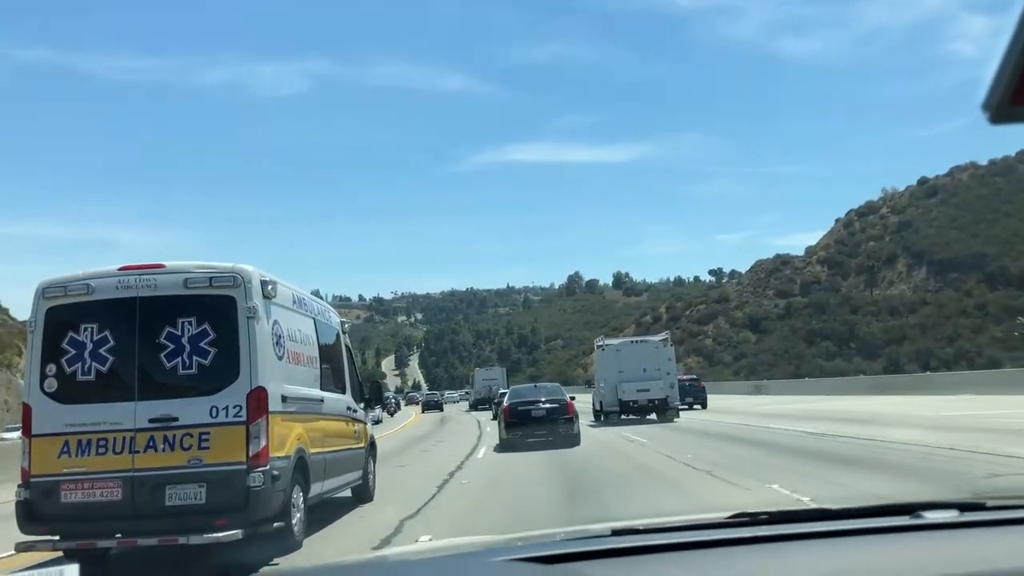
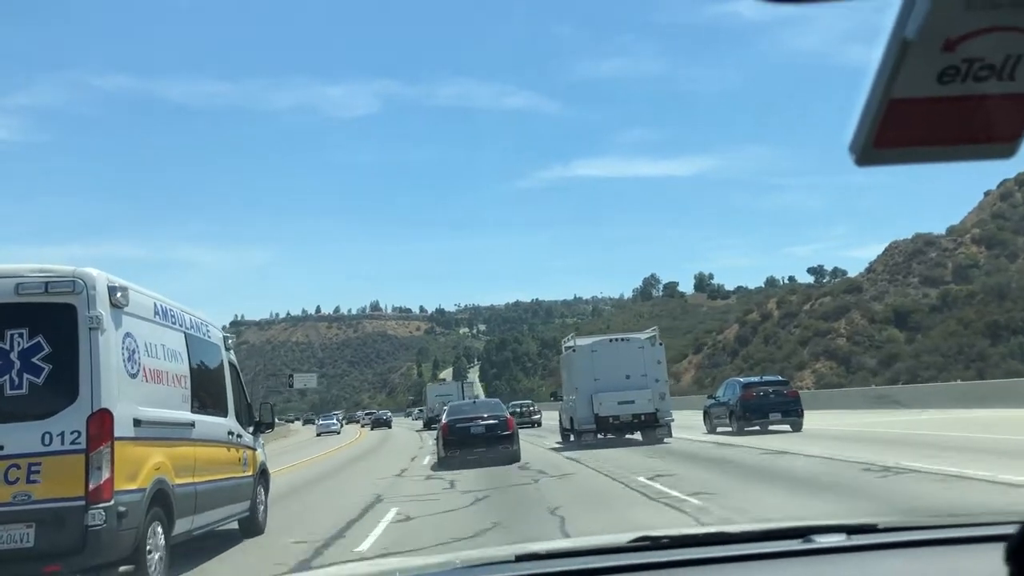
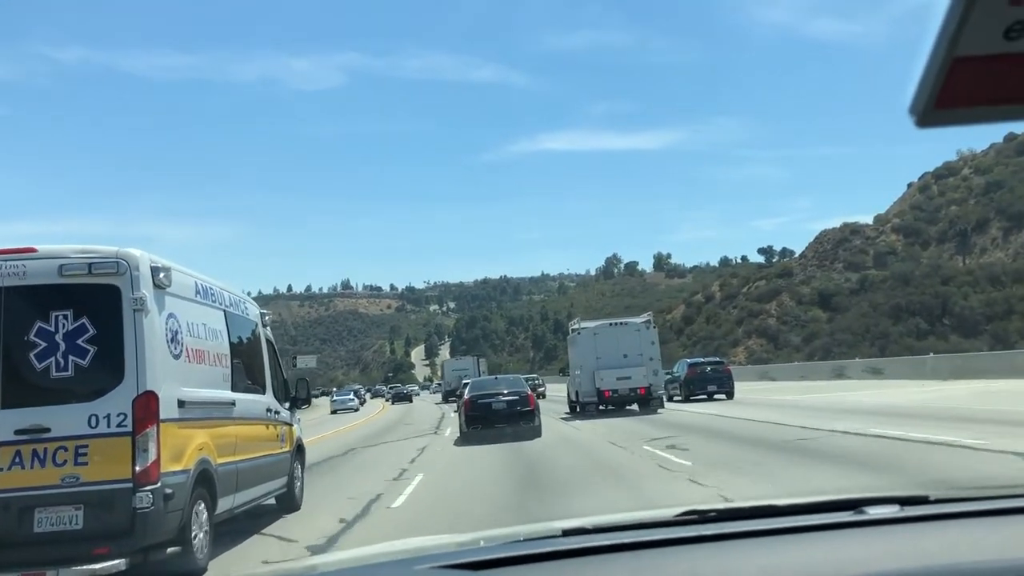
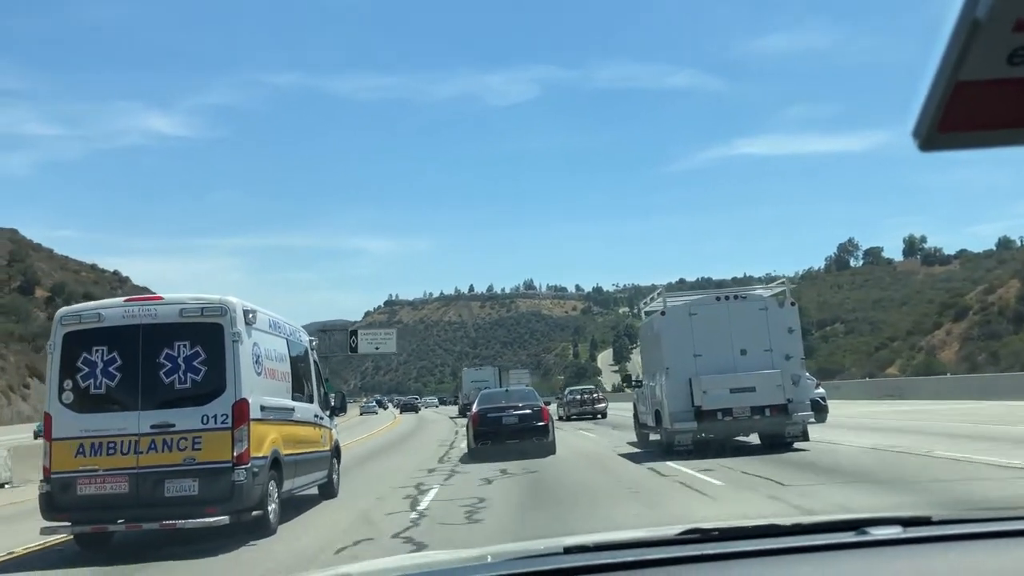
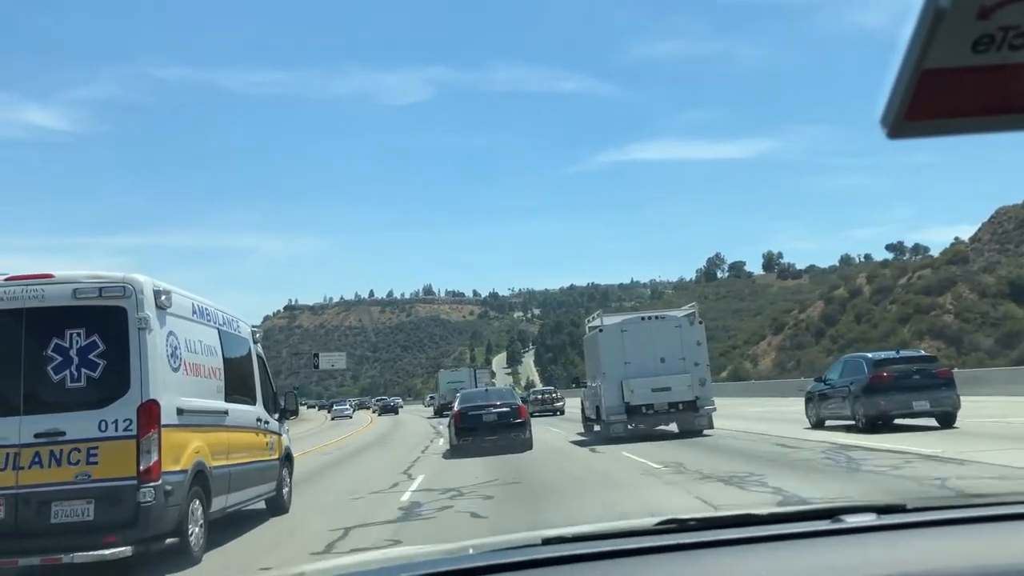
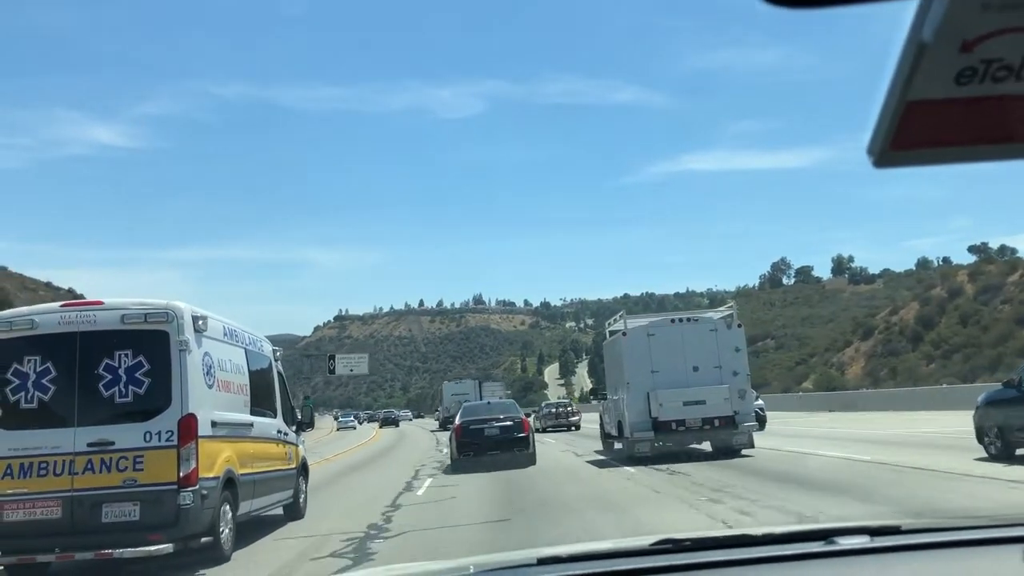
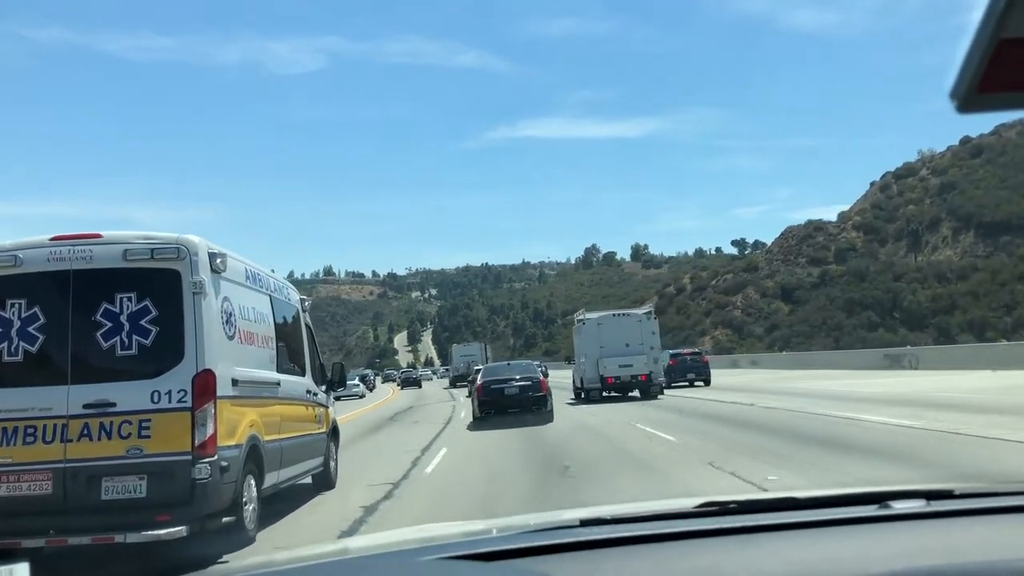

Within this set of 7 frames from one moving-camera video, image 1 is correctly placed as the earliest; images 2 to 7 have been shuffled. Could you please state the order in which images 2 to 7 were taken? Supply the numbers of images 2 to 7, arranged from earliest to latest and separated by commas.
7, 3, 2, 5, 6, 4
